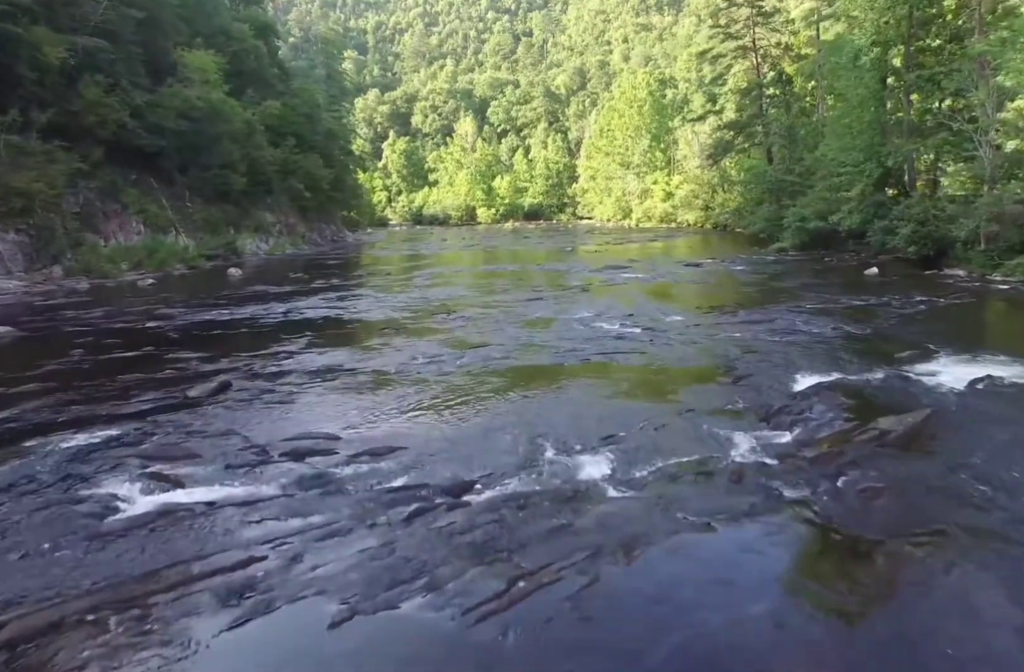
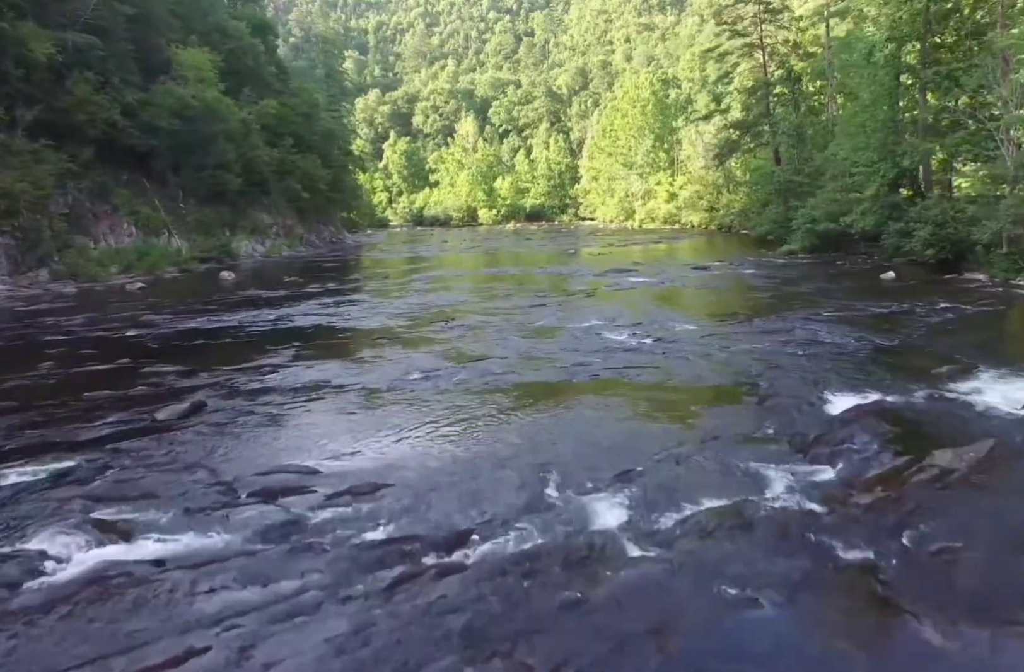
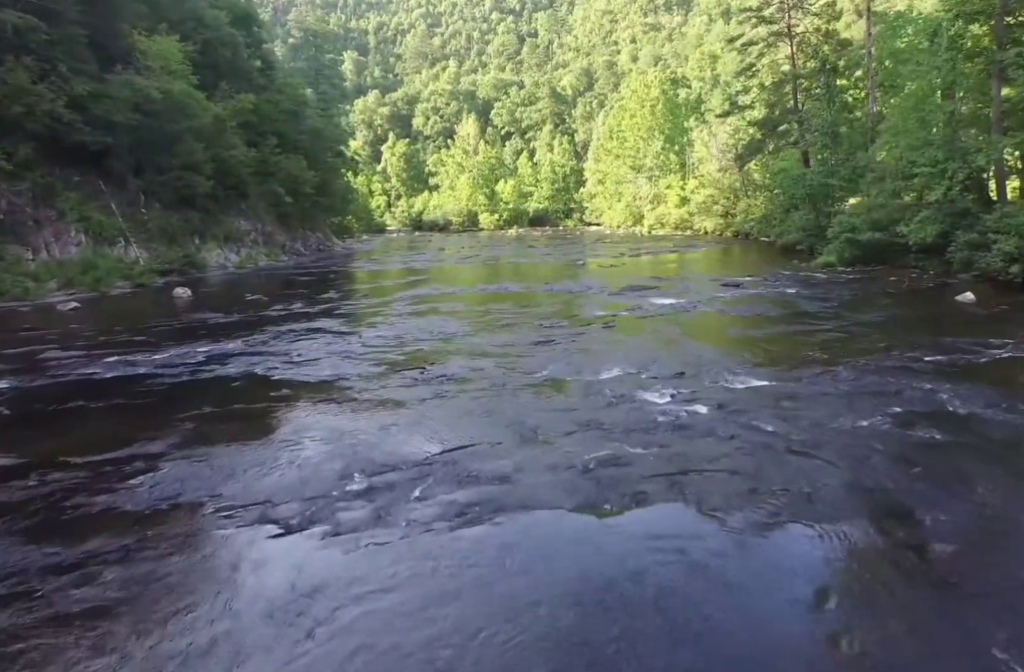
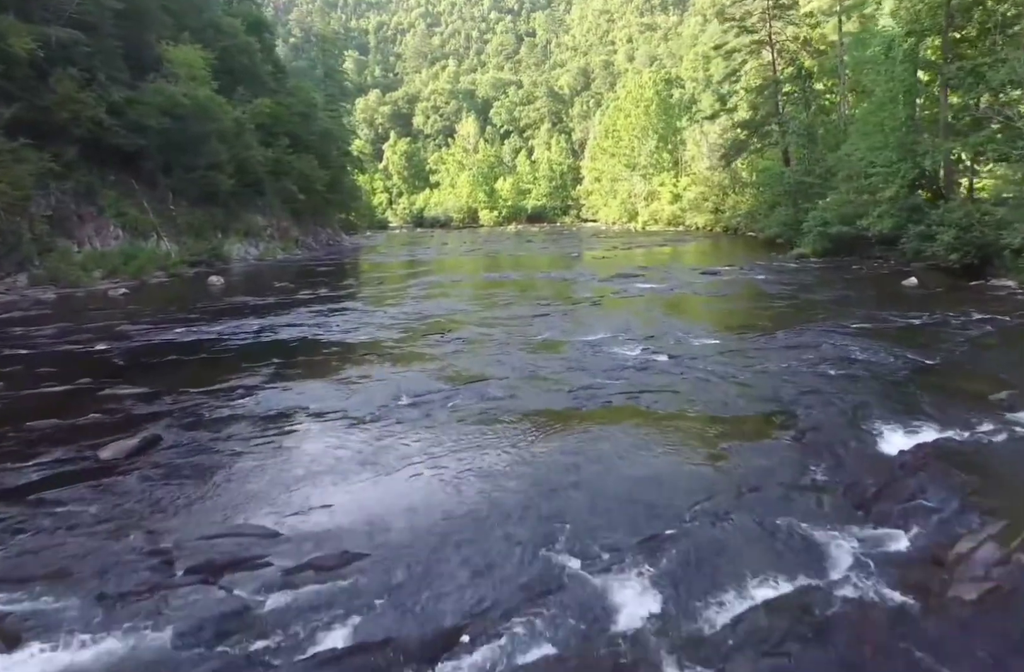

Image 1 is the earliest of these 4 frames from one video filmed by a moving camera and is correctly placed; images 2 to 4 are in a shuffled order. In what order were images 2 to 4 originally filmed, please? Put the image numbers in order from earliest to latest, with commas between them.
2, 4, 3
